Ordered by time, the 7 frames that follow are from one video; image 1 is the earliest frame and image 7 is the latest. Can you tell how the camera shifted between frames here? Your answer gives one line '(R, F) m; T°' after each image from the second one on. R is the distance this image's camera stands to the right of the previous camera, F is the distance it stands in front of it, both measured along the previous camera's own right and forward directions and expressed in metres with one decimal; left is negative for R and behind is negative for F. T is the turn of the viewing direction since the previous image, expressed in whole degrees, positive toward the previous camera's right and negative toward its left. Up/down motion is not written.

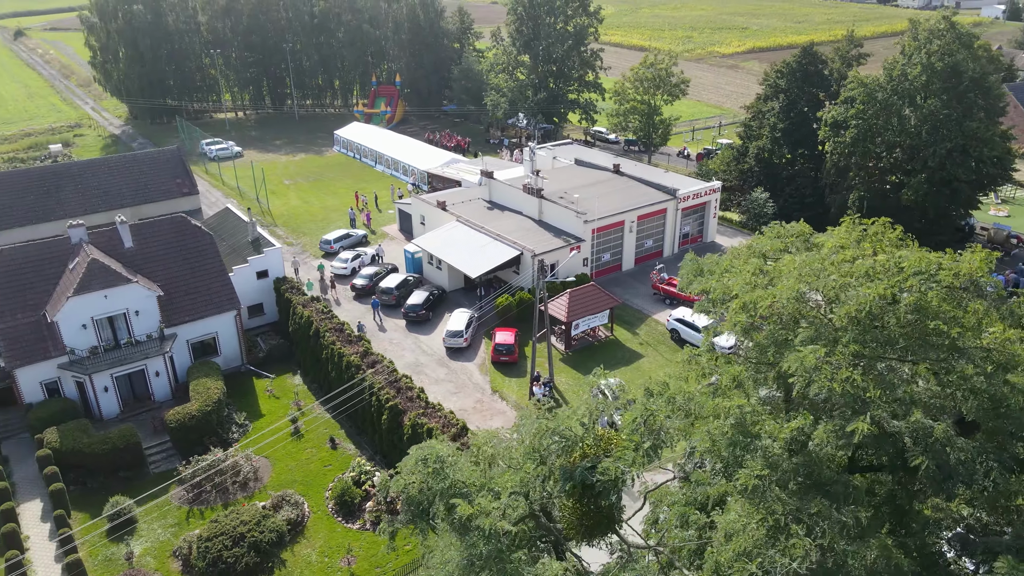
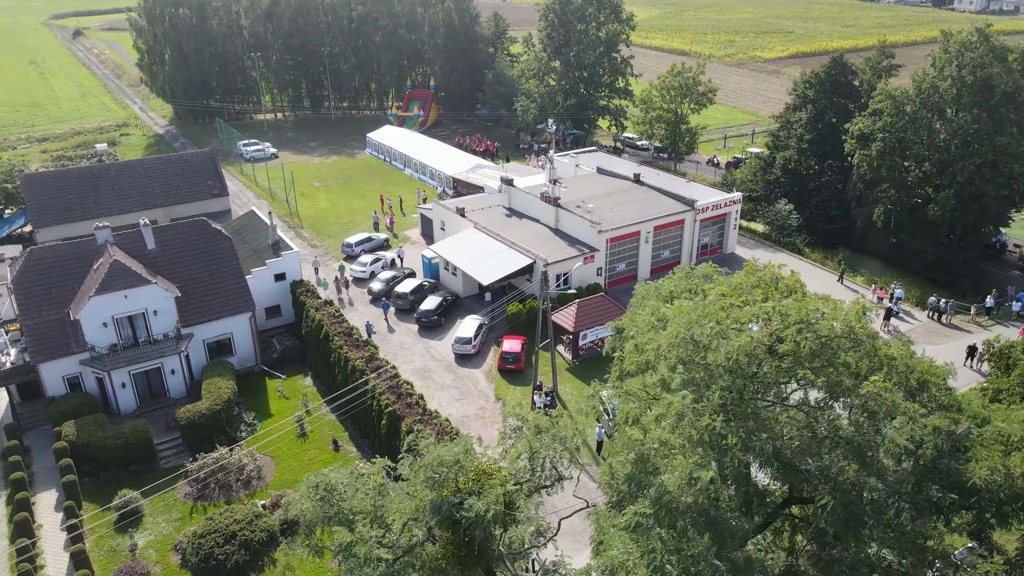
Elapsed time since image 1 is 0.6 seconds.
(+1.6, -0.3) m; -3°
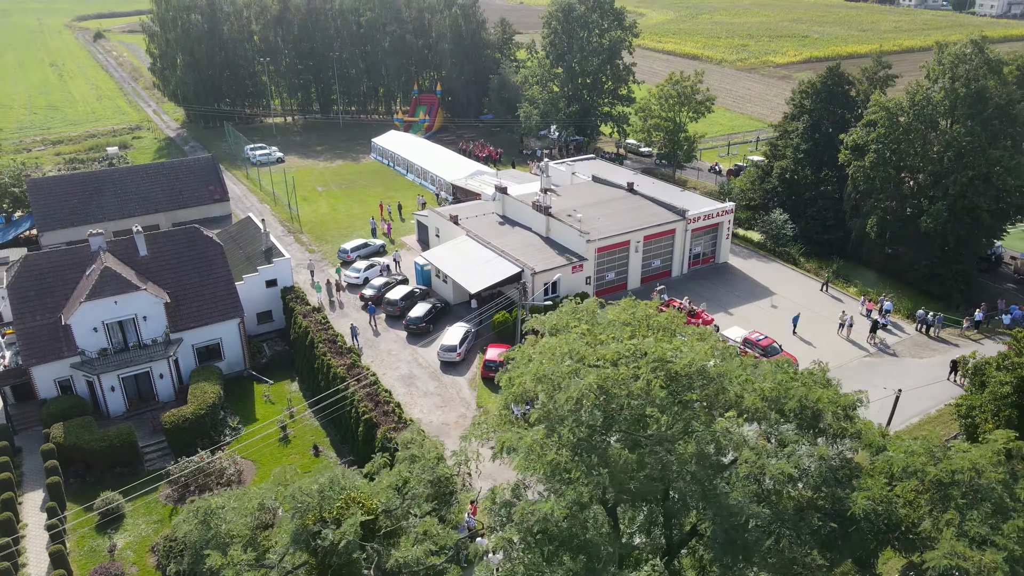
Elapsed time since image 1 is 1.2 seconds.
(+1.6, -0.4) m; -1°
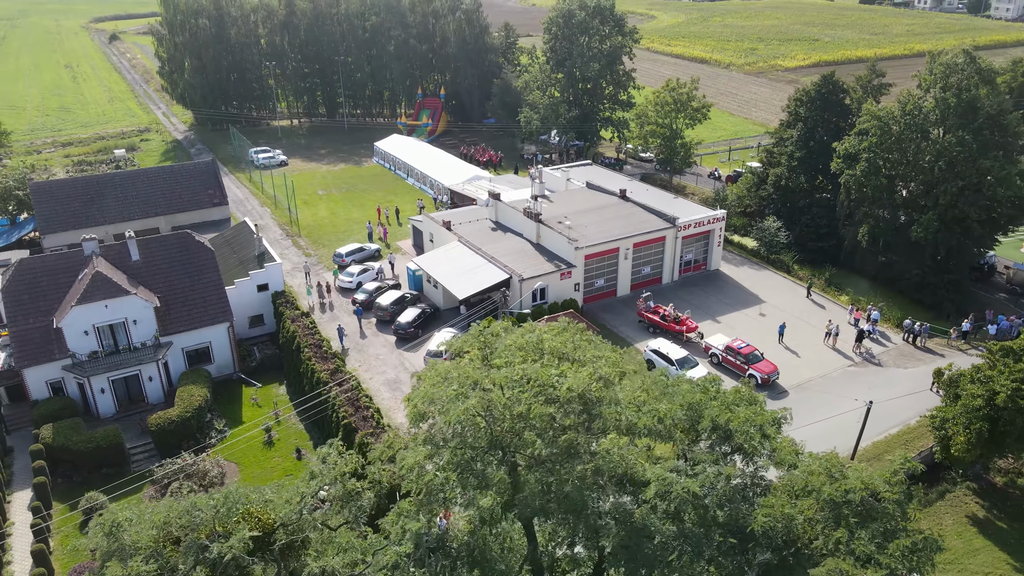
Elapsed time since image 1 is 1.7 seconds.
(+1.4, -0.4) m; -1°
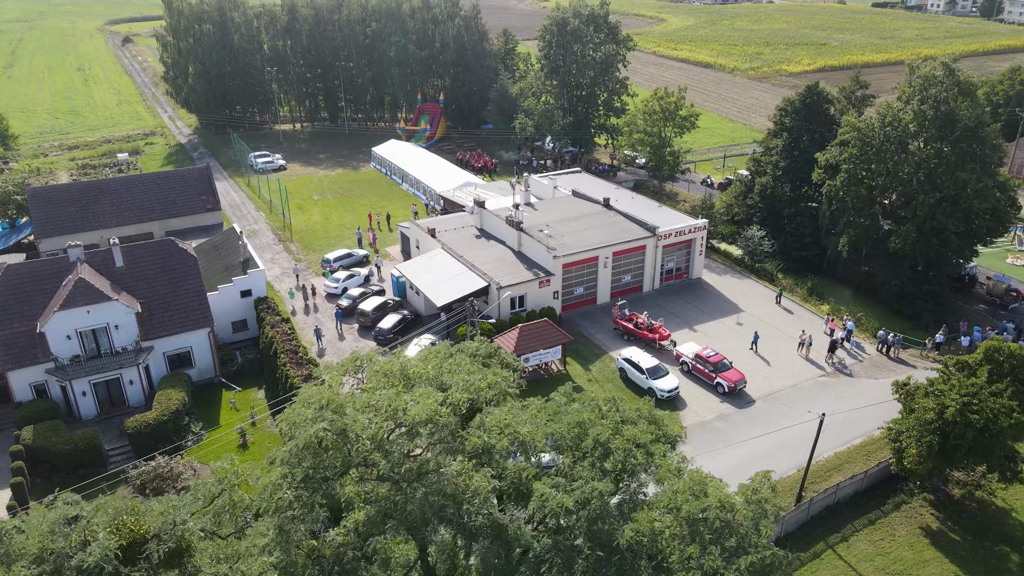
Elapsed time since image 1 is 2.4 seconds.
(+2.0, -0.7) m; -1°
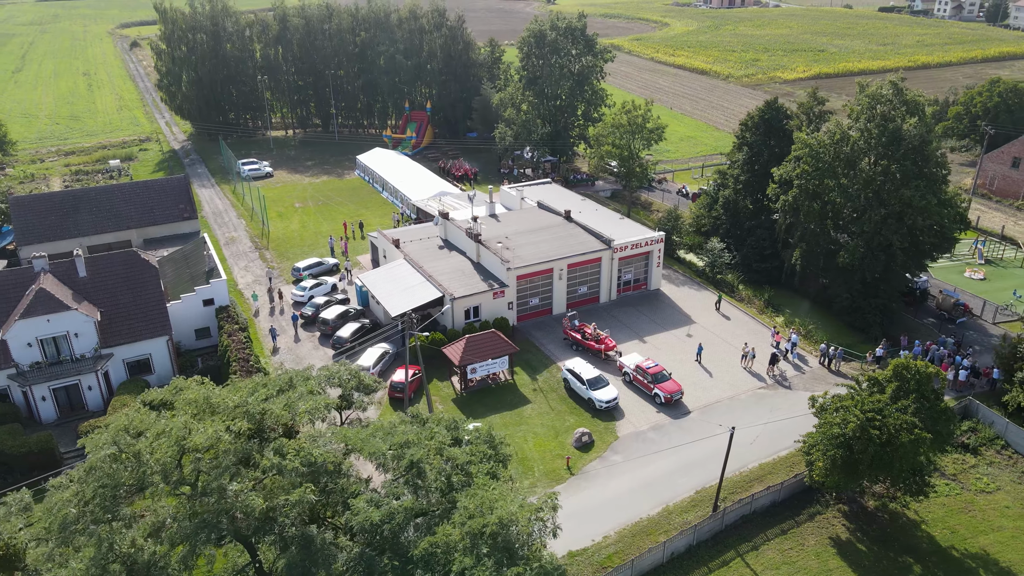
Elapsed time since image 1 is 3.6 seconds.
(+3.4, -1.2) m; -1°
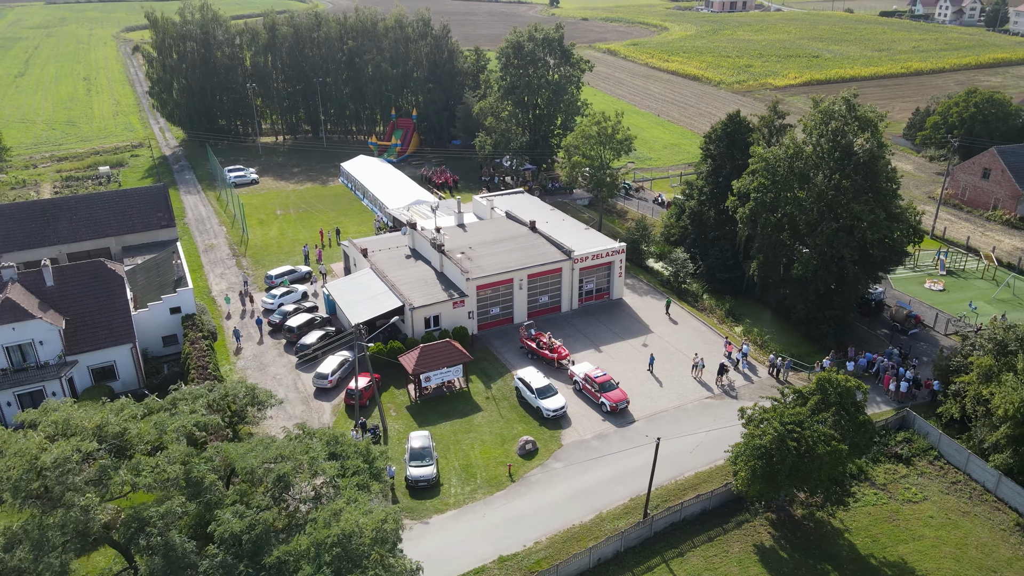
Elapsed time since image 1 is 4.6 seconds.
(+2.9, -1.1) m; -1°
